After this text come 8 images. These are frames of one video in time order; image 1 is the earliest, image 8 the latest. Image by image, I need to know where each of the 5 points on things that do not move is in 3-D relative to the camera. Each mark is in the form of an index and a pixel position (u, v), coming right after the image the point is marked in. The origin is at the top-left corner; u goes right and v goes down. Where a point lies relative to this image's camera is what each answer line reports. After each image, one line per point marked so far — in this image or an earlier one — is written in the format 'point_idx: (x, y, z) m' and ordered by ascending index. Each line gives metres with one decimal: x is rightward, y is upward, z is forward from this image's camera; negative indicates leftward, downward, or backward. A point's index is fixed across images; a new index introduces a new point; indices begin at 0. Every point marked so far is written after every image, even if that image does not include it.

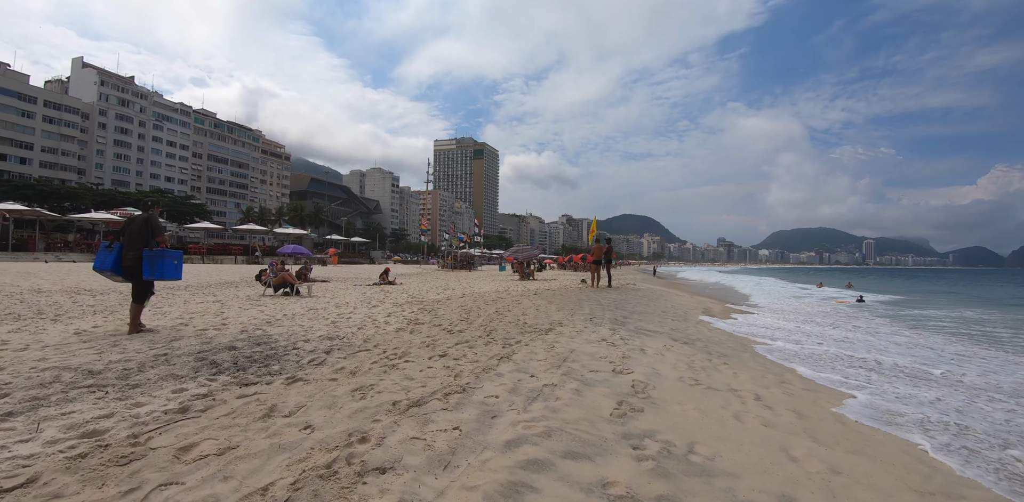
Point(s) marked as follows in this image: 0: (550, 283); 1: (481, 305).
0: (+1.6, -1.2, +15.9) m
1: (-0.6, -1.2, +9.1) m
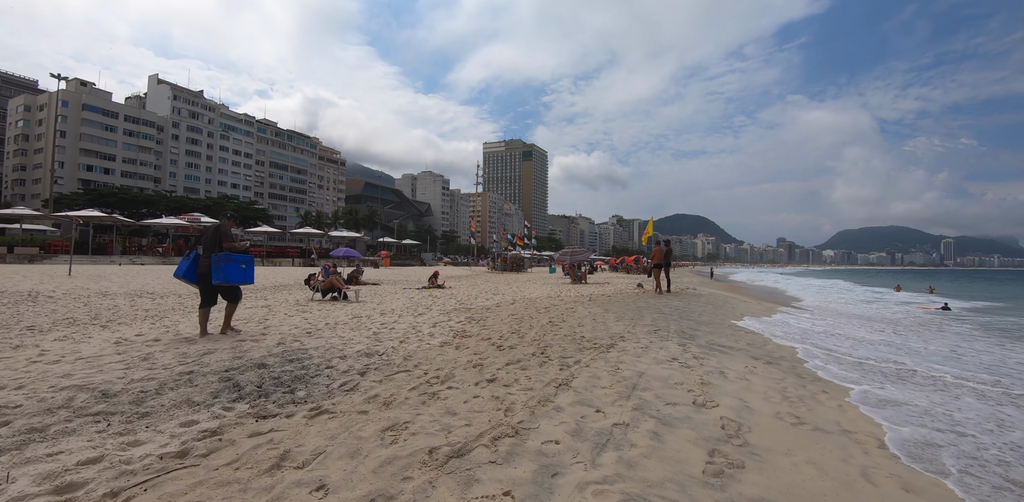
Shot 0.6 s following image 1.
0: (+3.2, -1.3, +14.9) m
1: (+0.4, -1.3, +8.3) m
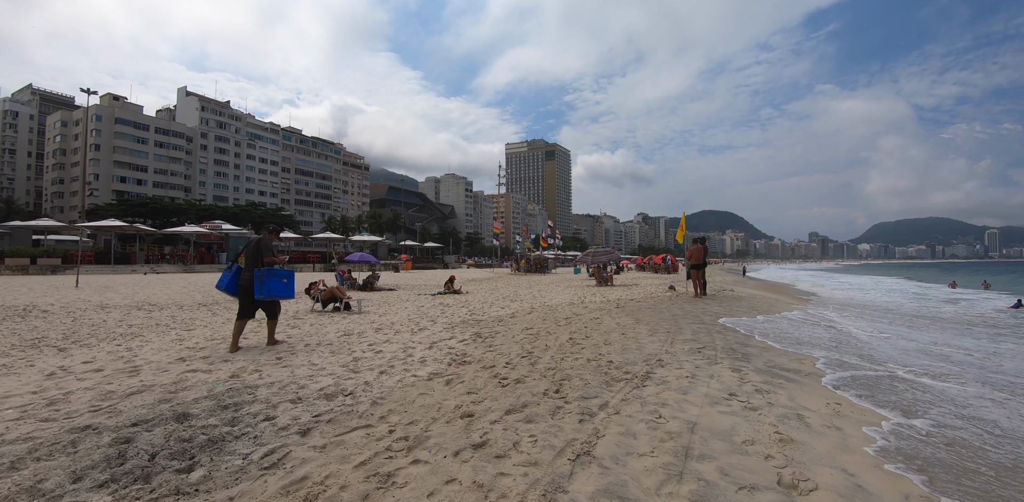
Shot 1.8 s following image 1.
0: (+3.8, -1.3, +13.5) m
1: (+0.6, -1.3, +7.1) m
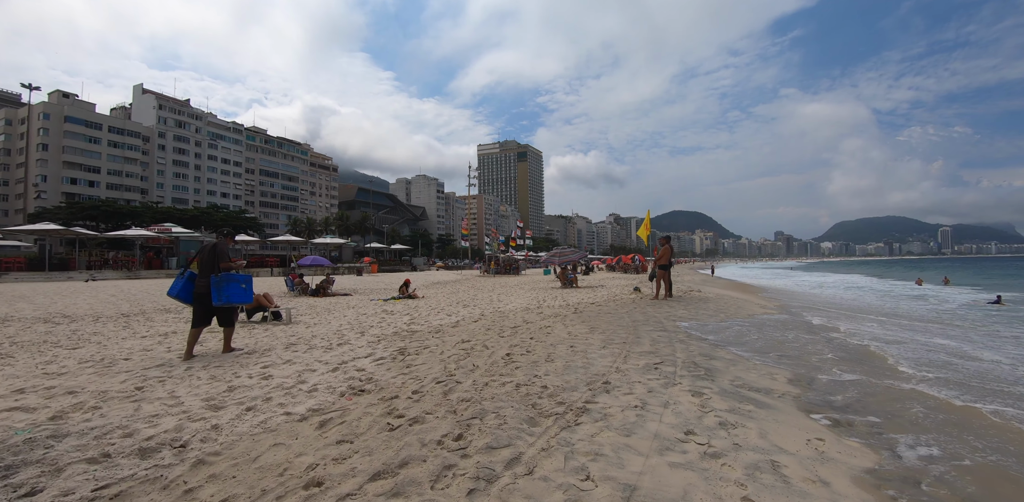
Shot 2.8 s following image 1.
0: (+2.4, -1.3, +12.7) m
1: (-0.4, -1.3, +6.1) m
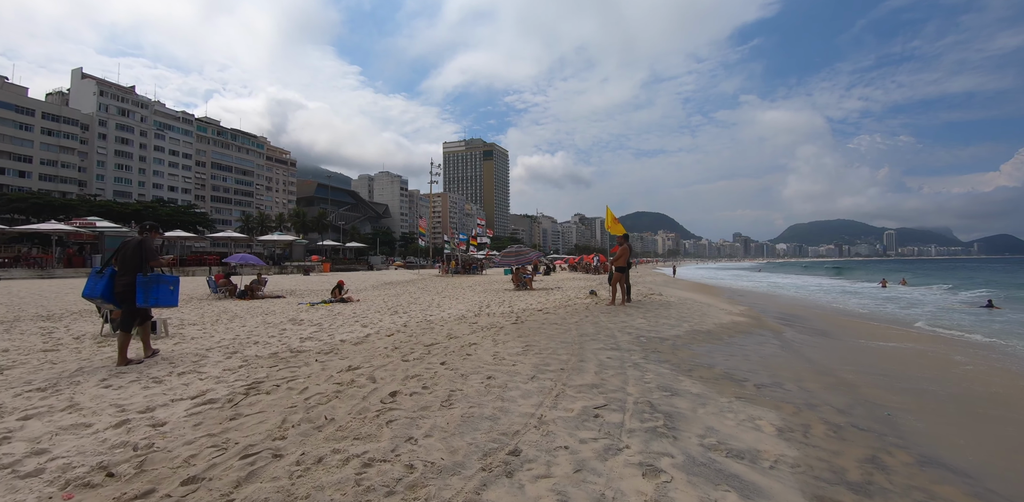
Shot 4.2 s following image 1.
0: (+0.9, -1.2, +11.3) m
1: (-1.4, -1.3, +4.6) m
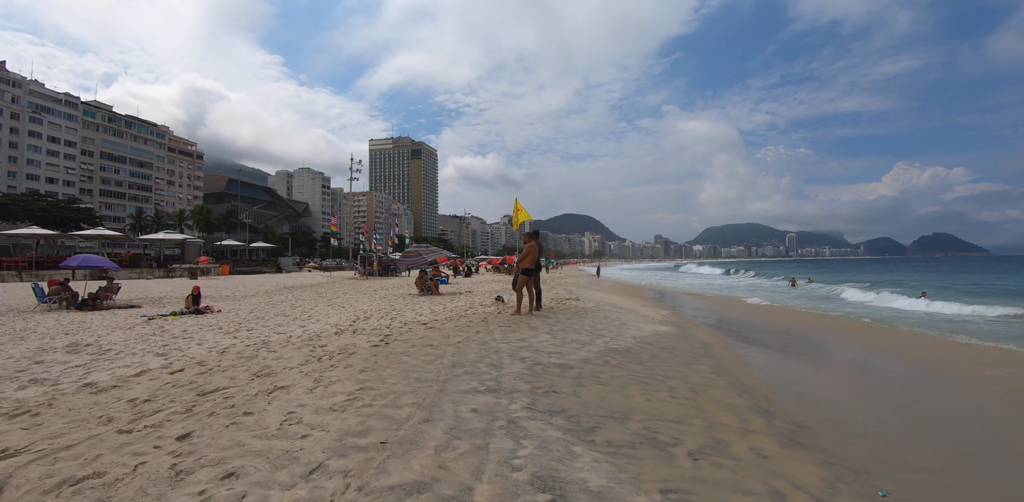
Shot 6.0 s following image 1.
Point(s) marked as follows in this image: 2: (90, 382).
0: (-1.5, -1.2, +9.6) m
1: (-2.7, -1.2, +2.5) m
2: (-4.2, -1.3, +4.3) m
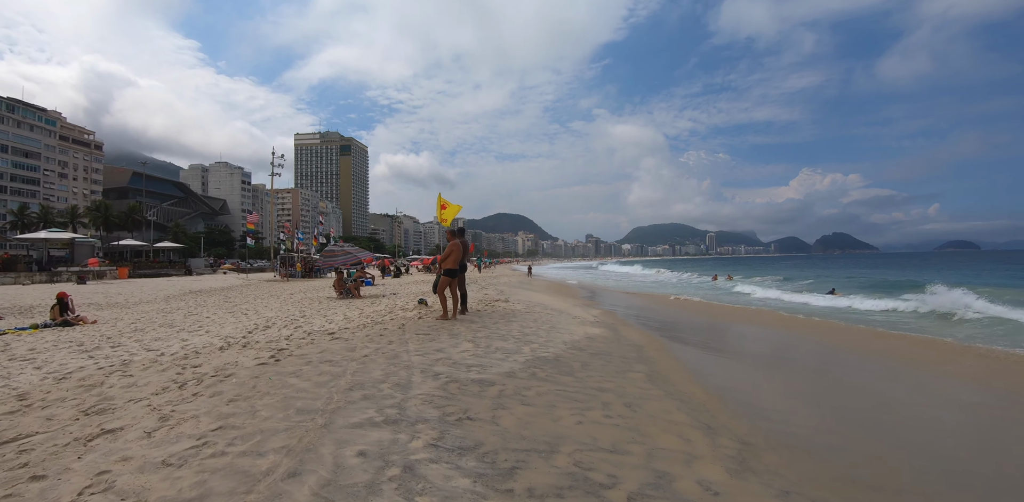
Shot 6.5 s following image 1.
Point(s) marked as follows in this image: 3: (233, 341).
0: (-2.9, -1.2, +8.7) m
1: (-3.2, -1.2, +1.6) m
2: (-4.9, -1.3, +3.1) m
3: (-3.9, -1.2, +5.8) m
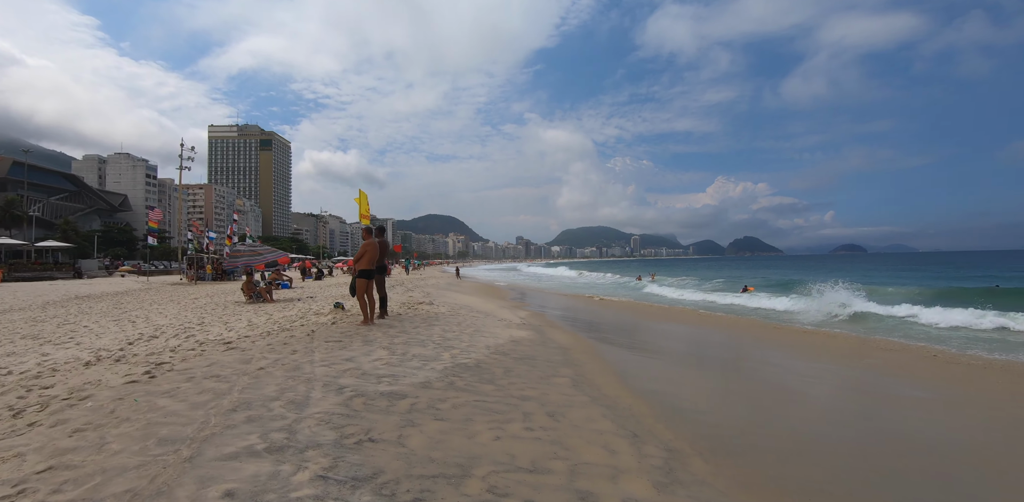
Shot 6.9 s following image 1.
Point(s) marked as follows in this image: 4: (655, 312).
0: (-4.3, -1.2, +7.9) m
1: (-3.5, -1.2, +0.8) m
2: (-5.4, -1.3, +2.0) m
3: (-4.8, -1.2, +4.9) m
4: (+4.0, -1.7, +11.3) m
